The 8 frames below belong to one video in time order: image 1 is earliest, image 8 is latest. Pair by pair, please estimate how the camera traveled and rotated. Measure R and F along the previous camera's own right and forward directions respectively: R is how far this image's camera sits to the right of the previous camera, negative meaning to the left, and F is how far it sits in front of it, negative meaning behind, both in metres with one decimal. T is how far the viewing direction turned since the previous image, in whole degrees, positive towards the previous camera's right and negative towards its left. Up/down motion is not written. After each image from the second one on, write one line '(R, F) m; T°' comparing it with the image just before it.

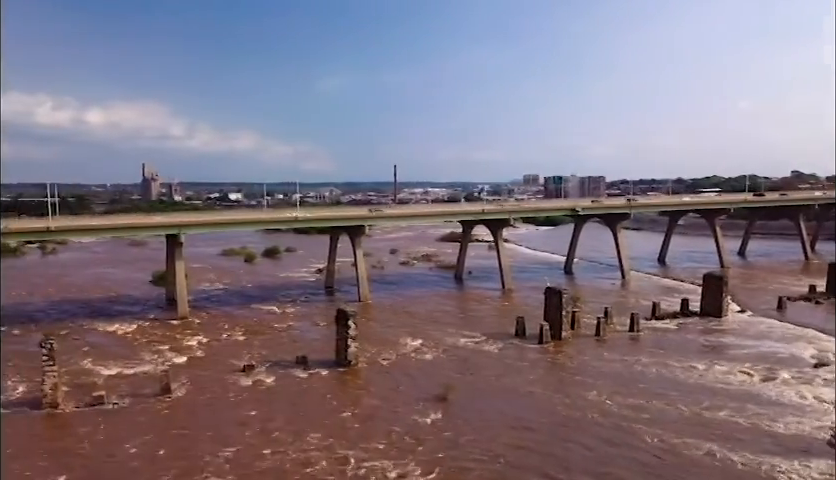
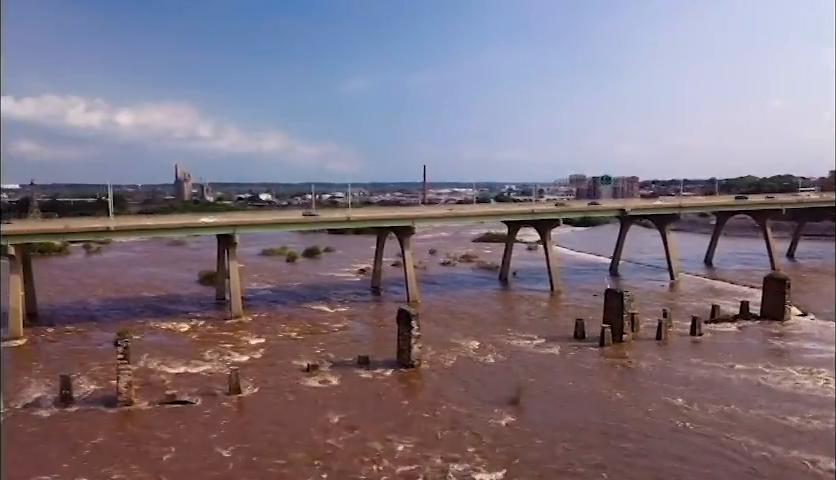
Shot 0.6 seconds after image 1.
(-1.2, +0.1) m; -2°
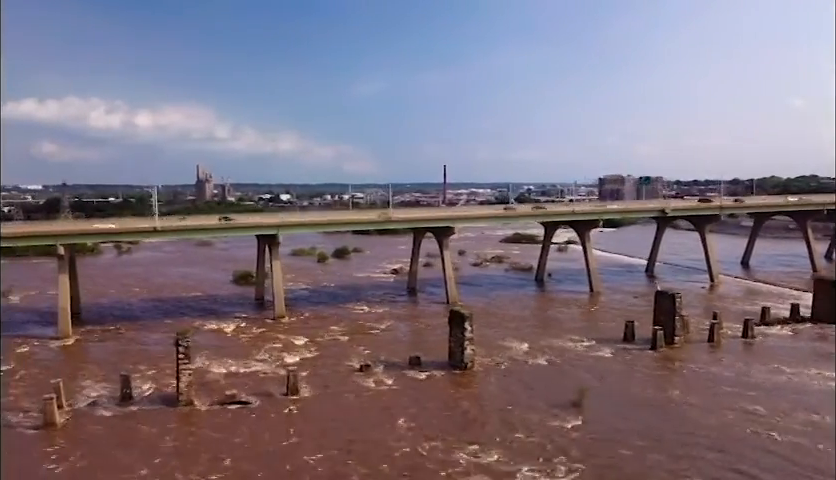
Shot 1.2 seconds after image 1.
(-1.2, +0.1) m; -1°
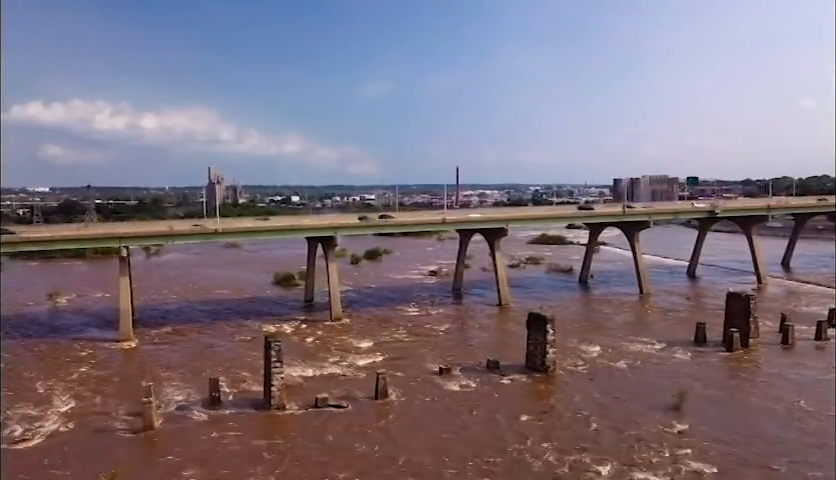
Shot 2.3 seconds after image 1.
(-2.3, +0.2) m; 0°
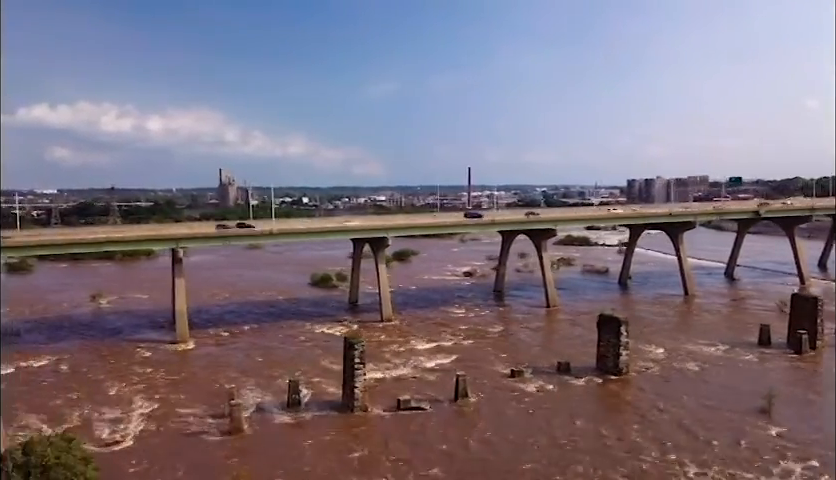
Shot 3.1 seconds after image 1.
(-2.0, +0.1) m; 0°
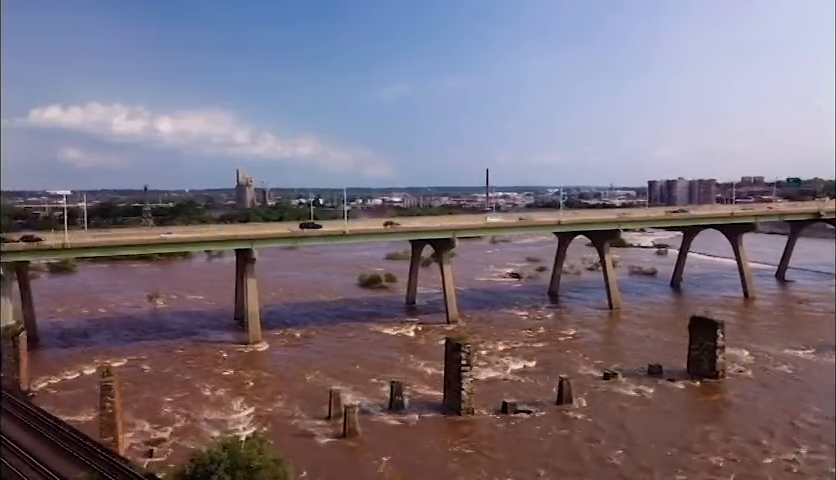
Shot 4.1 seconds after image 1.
(-2.5, +0.1) m; -1°
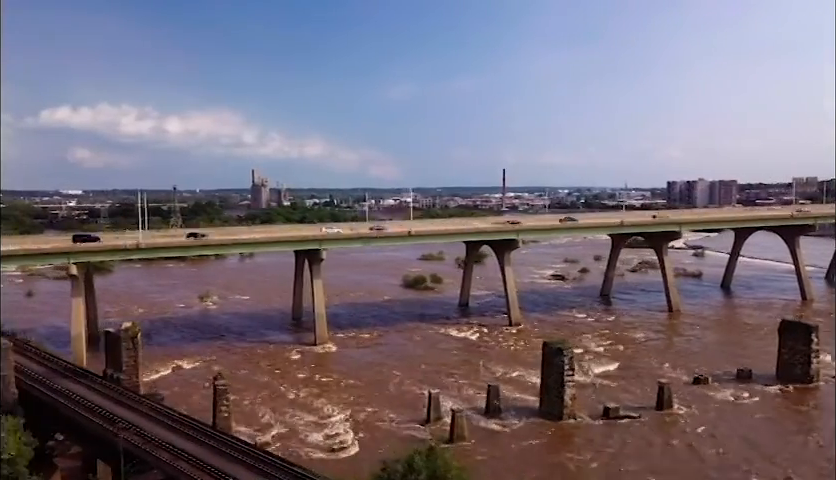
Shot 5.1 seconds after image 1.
(-2.4, +0.2) m; -1°
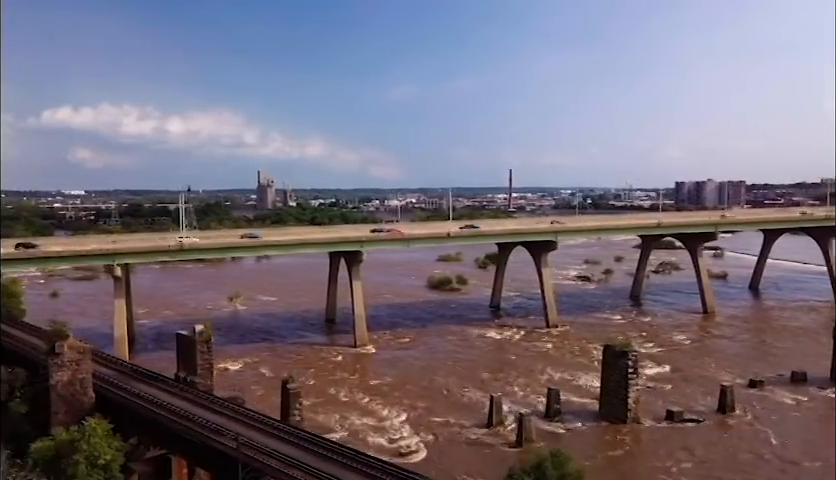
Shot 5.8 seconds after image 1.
(-1.5, +0.1) m; 0°
